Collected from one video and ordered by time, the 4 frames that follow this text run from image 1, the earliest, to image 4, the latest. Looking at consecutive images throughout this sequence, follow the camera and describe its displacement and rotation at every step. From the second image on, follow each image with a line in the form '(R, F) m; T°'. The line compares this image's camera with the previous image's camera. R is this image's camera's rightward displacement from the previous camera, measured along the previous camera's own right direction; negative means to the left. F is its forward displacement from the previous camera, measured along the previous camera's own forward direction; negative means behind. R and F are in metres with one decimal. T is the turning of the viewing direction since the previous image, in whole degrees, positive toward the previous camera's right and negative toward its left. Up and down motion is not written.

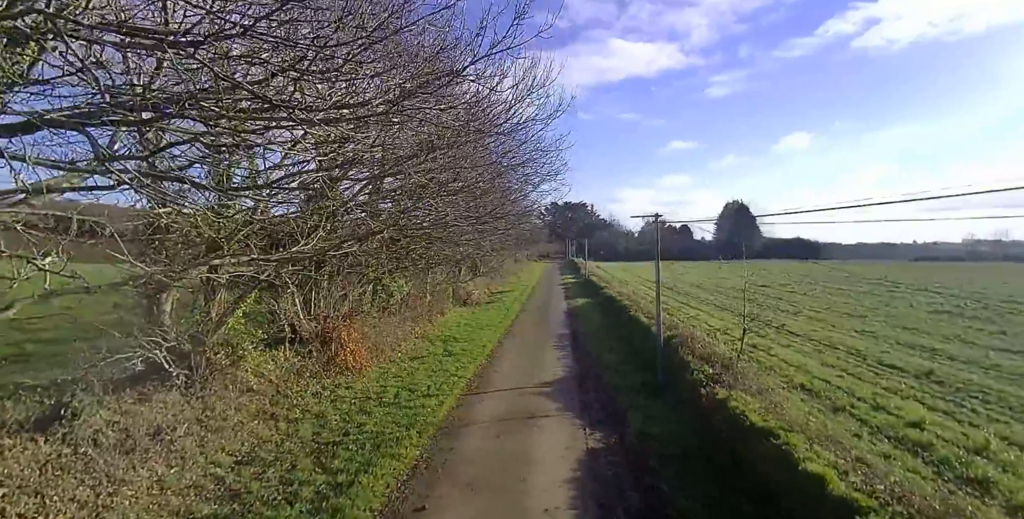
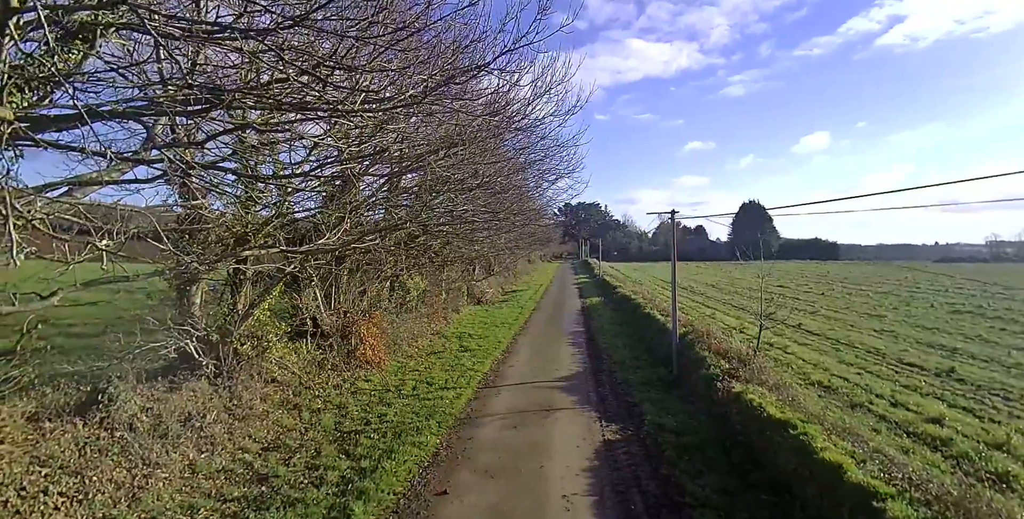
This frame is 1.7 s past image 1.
(-0.1, -0.1) m; -1°
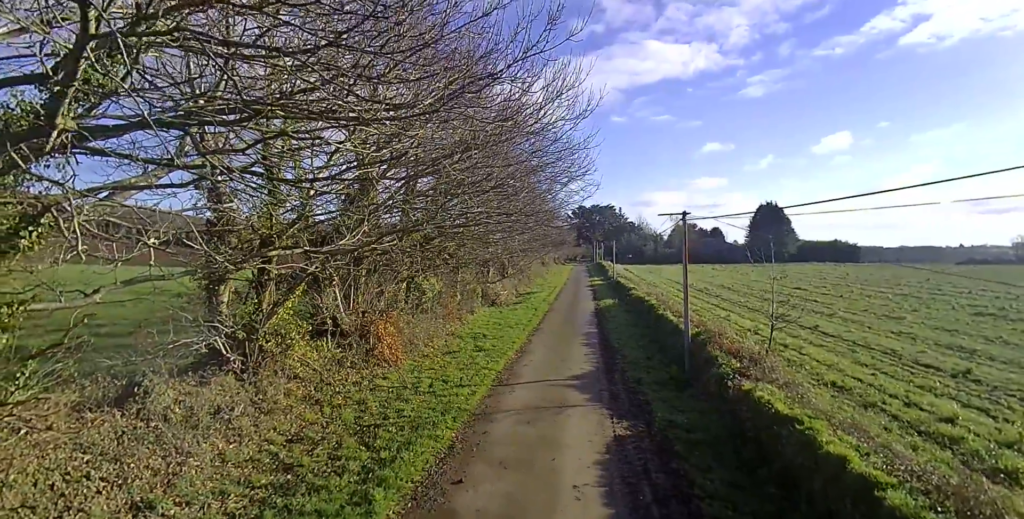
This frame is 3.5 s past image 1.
(0.0, -0.2) m; -2°
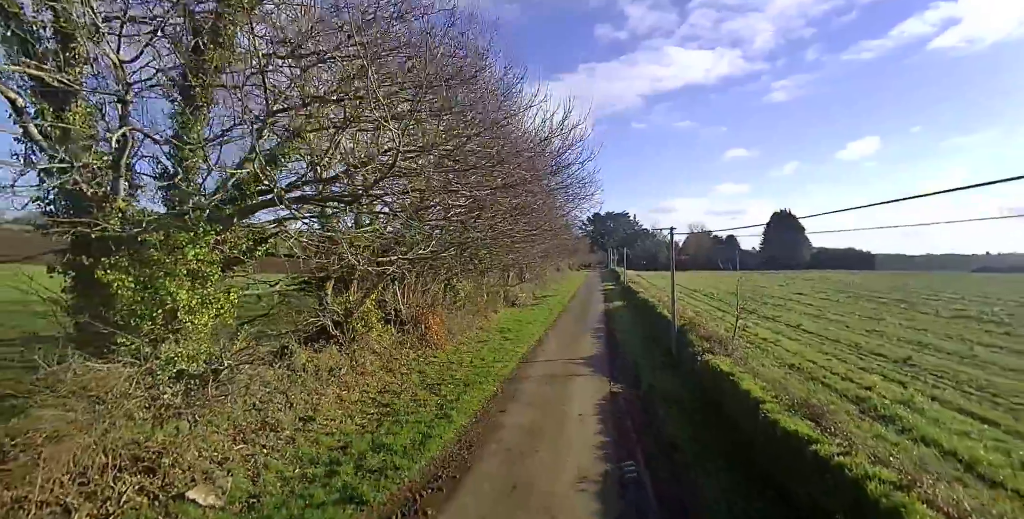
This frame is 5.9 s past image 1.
(-0.2, -3.0) m; -2°
